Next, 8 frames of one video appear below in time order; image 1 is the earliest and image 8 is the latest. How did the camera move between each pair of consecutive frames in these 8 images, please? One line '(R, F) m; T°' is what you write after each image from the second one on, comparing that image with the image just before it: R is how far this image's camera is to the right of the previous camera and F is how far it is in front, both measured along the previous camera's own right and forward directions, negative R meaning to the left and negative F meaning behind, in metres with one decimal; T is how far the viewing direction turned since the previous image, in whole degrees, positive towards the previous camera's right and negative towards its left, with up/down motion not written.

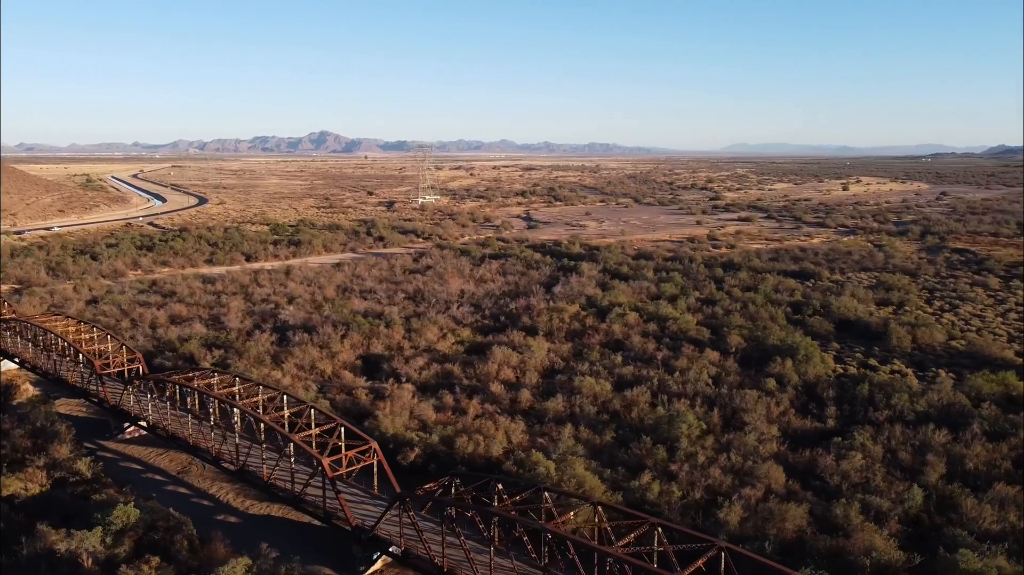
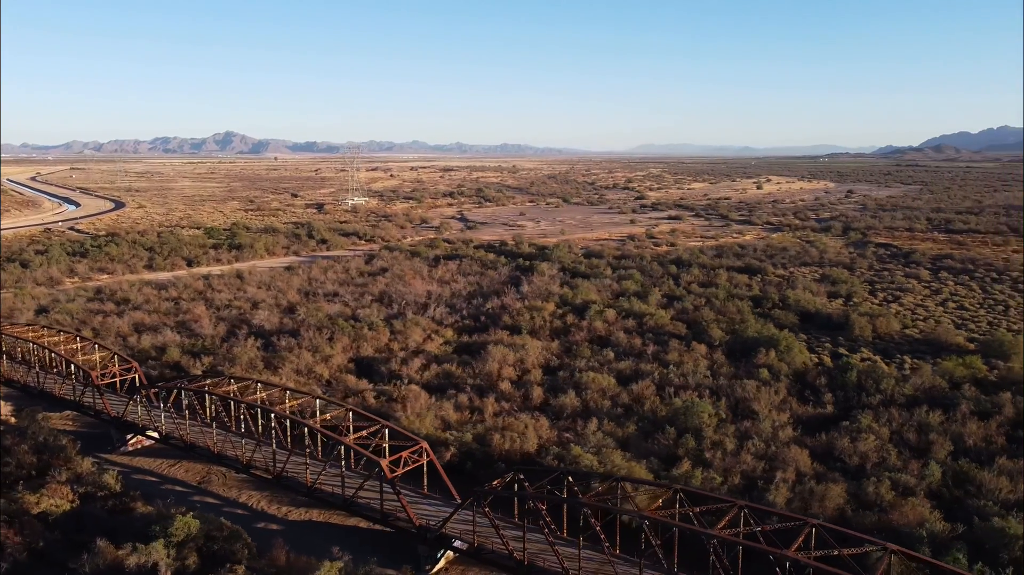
(-2.0, -0.1) m; +6°
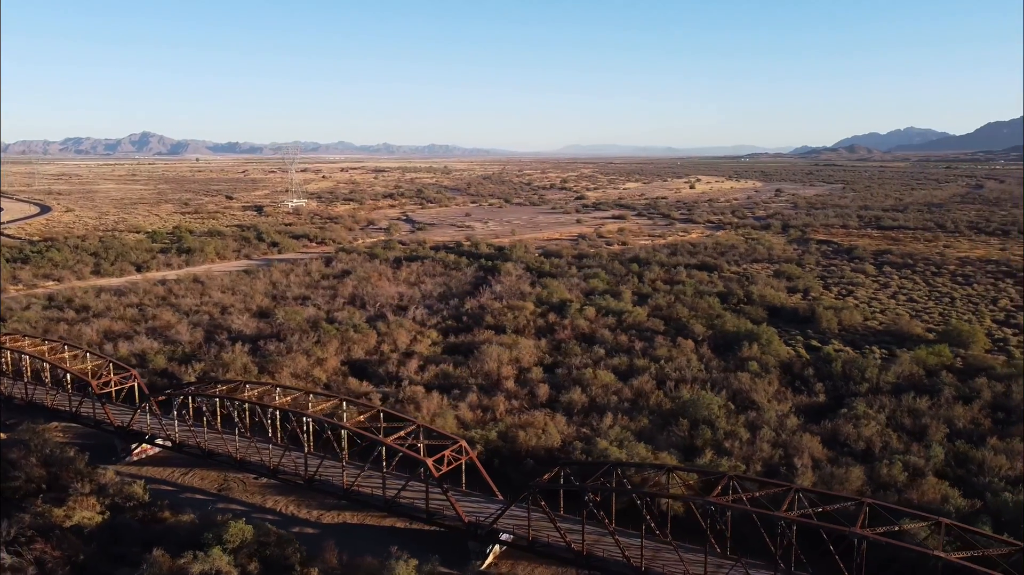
(-1.6, -0.2) m; +5°
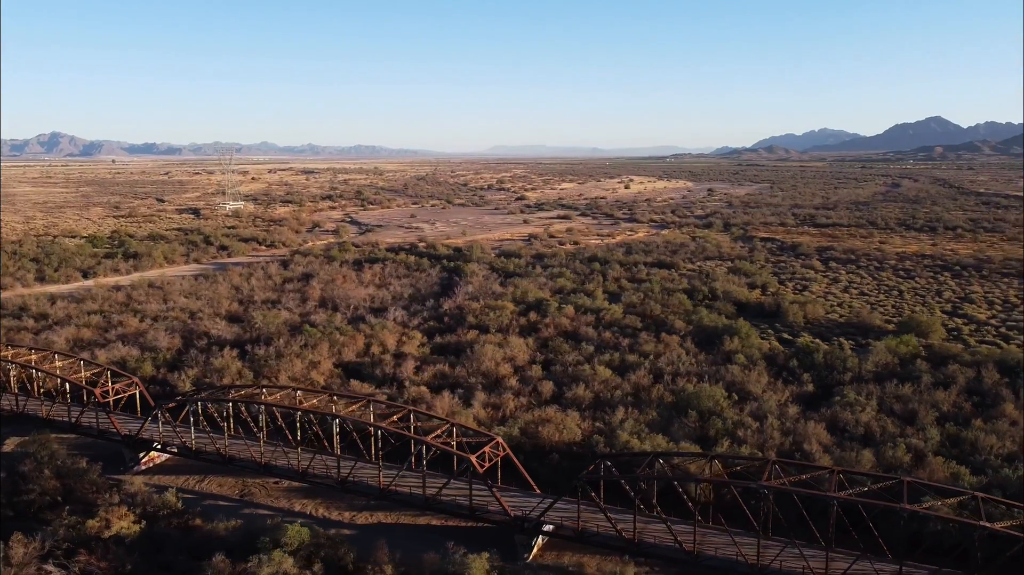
(-1.6, -0.2) m; +5°
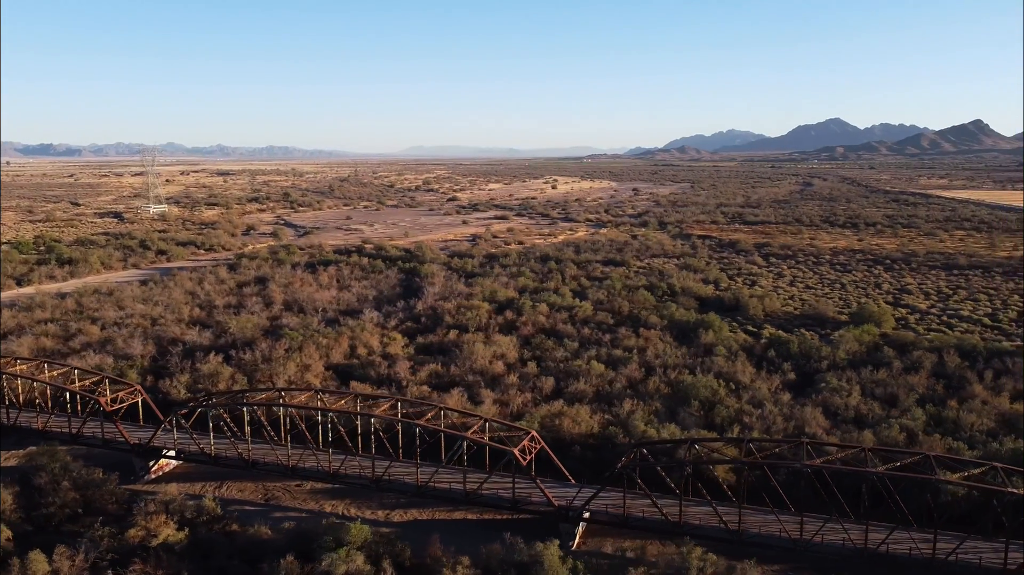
(-1.8, -0.3) m; +6°
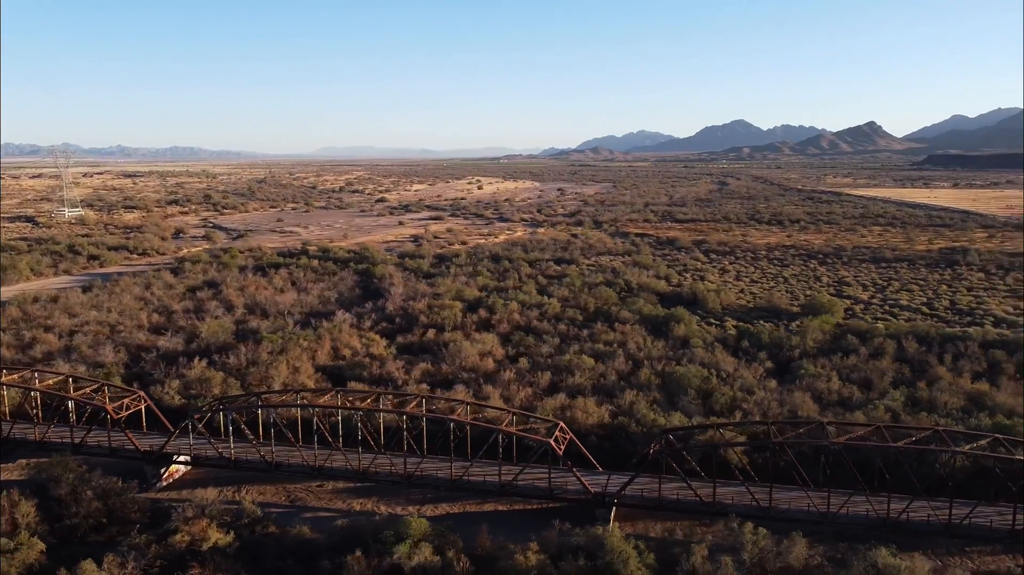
(-1.8, -0.3) m; +6°
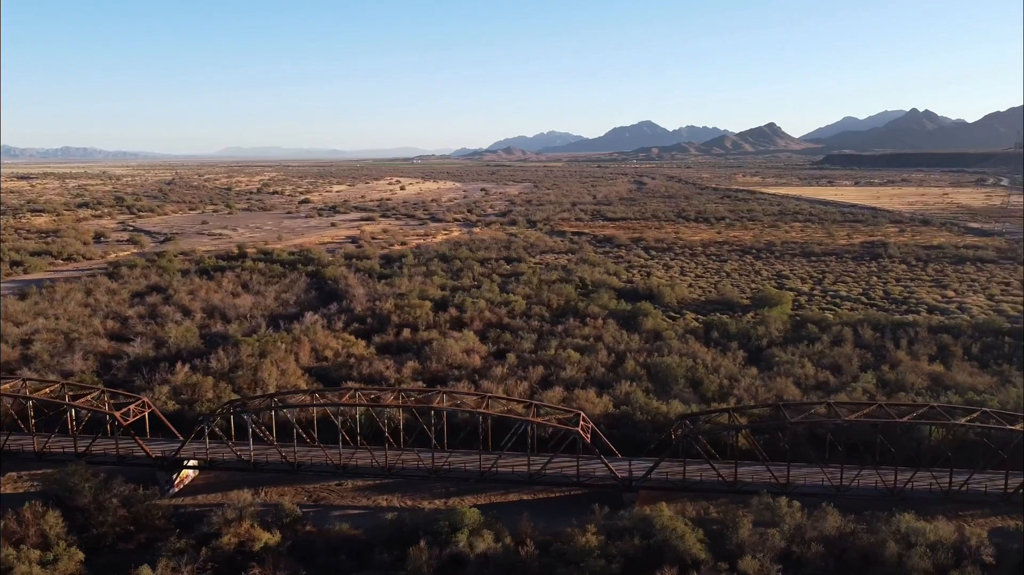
(-1.8, -0.3) m; +6°
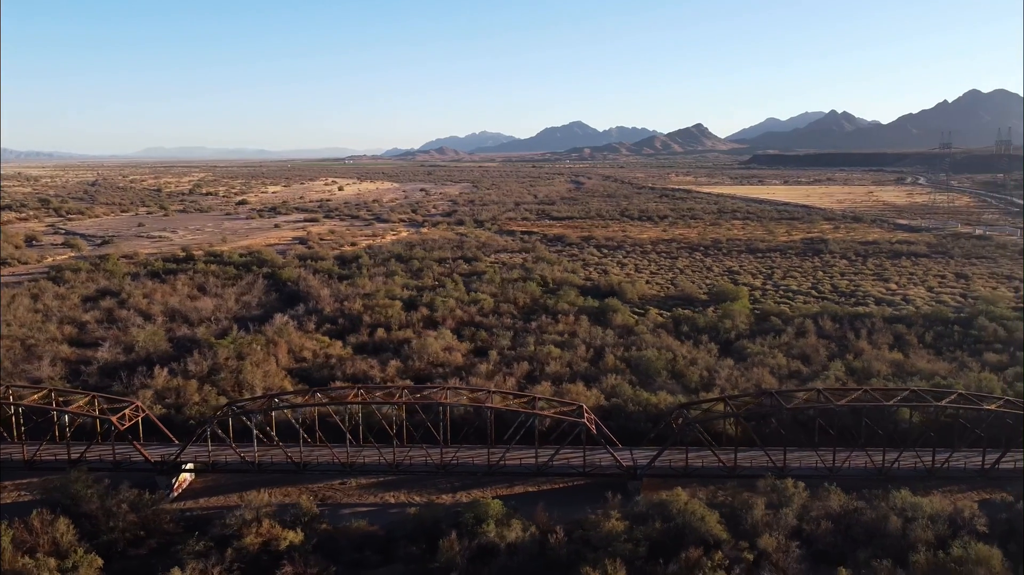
(-1.2, -0.2) m; +5°
